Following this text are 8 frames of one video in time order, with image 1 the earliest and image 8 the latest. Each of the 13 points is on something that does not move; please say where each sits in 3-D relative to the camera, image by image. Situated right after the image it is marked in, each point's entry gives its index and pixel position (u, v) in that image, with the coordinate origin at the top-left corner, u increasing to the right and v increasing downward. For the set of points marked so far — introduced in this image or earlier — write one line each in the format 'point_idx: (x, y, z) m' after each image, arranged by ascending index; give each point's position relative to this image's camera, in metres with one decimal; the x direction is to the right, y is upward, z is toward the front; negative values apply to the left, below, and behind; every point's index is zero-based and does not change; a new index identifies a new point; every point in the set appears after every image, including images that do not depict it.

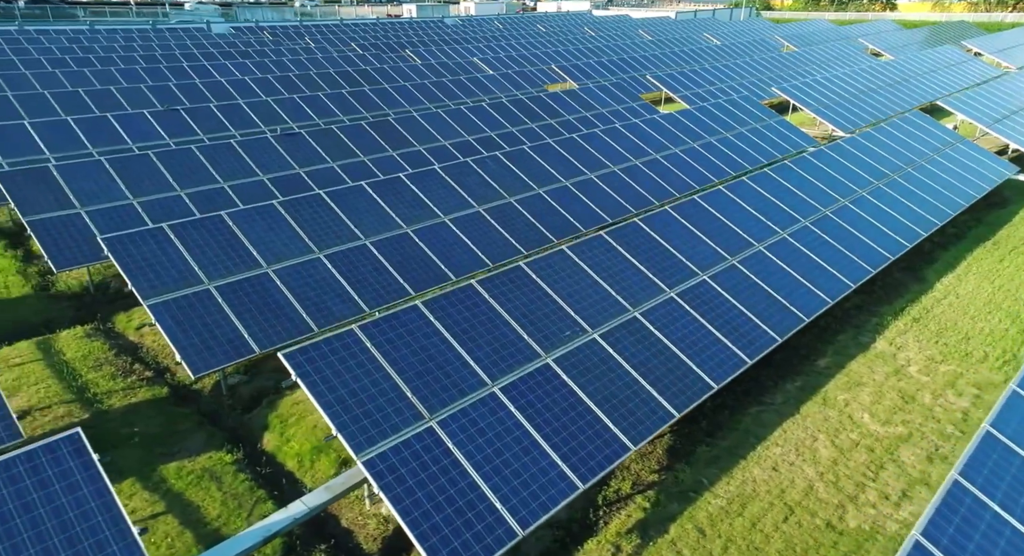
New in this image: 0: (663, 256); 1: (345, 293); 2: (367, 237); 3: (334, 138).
0: (+2.5, +0.4, +10.4) m
1: (-2.9, -0.2, +11.1) m
2: (-2.8, +0.8, +12.4) m
3: (-5.6, +4.4, +20.0) m
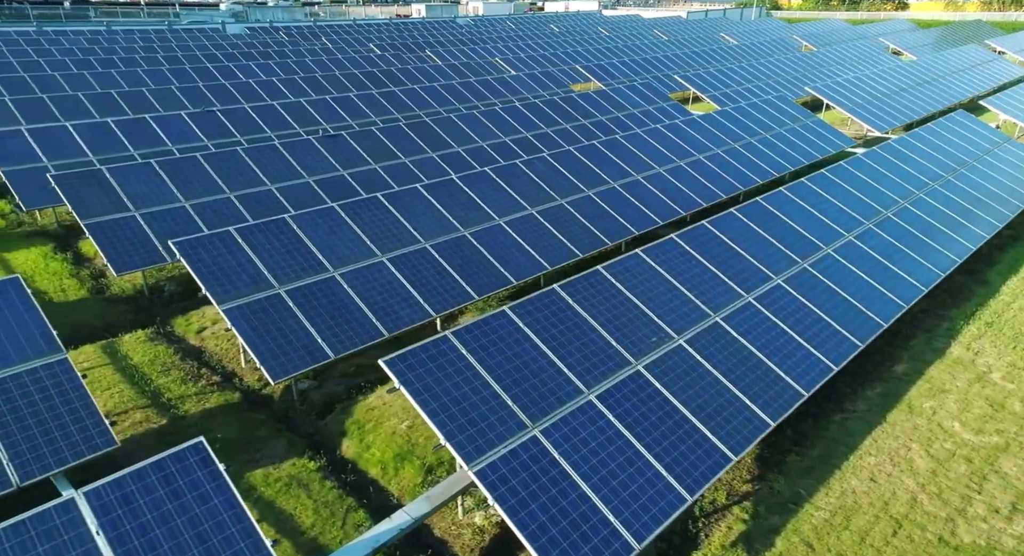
0: (+3.6, +0.3, +10.3) m
1: (-1.7, -0.3, +11.0) m
2: (-1.6, +0.7, +12.4) m
3: (-4.4, +4.3, +20.0) m
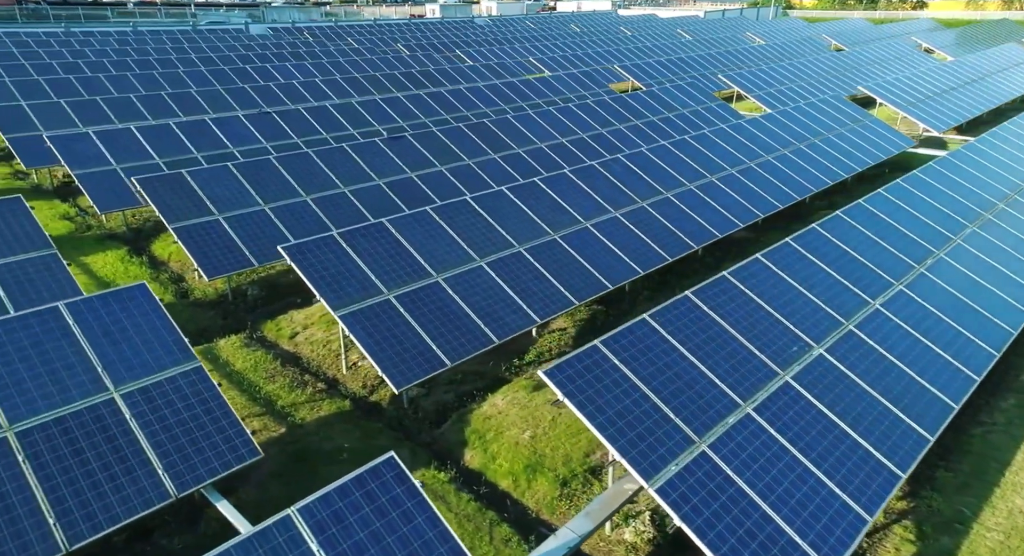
0: (+5.4, +0.2, +10.0) m
1: (0.0, -0.4, +10.9) m
2: (+0.2, +0.6, +12.2) m
3: (-2.4, +4.2, +19.9) m
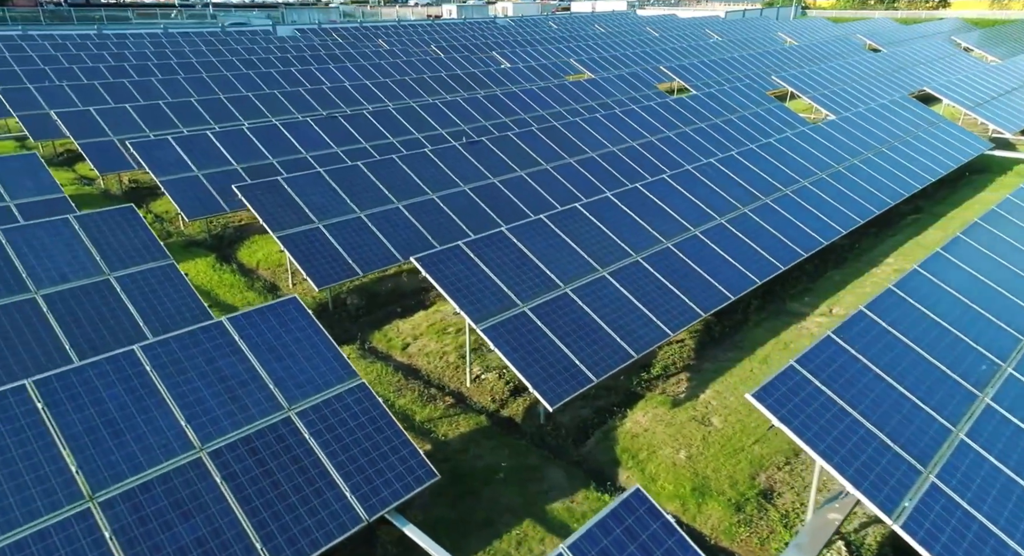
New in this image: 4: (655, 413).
0: (+7.5, 0.0, +9.6) m
1: (+2.2, -0.6, +10.6) m
2: (+2.3, +0.4, +11.9) m
3: (-0.1, +4.0, +19.6) m
4: (+2.1, -2.0, +9.5) m
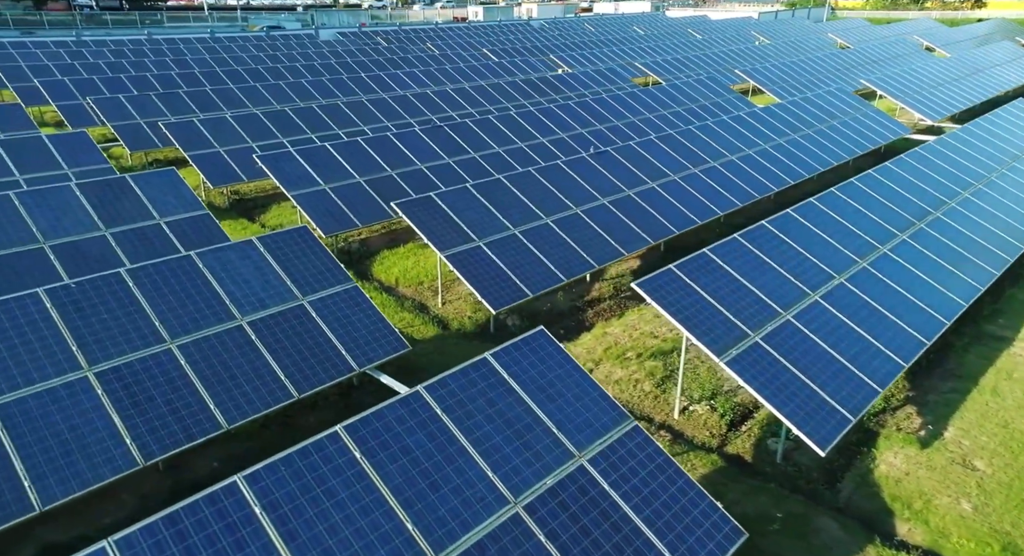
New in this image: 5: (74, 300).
0: (+10.9, -0.5, +8.8) m
1: (+5.6, -1.0, +9.9) m
2: (+5.8, 0.0, +11.2) m
3: (+3.6, +3.6, +19.0) m
4: (+5.5, -2.4, +8.8) m
5: (-6.3, -0.4, +9.4) m
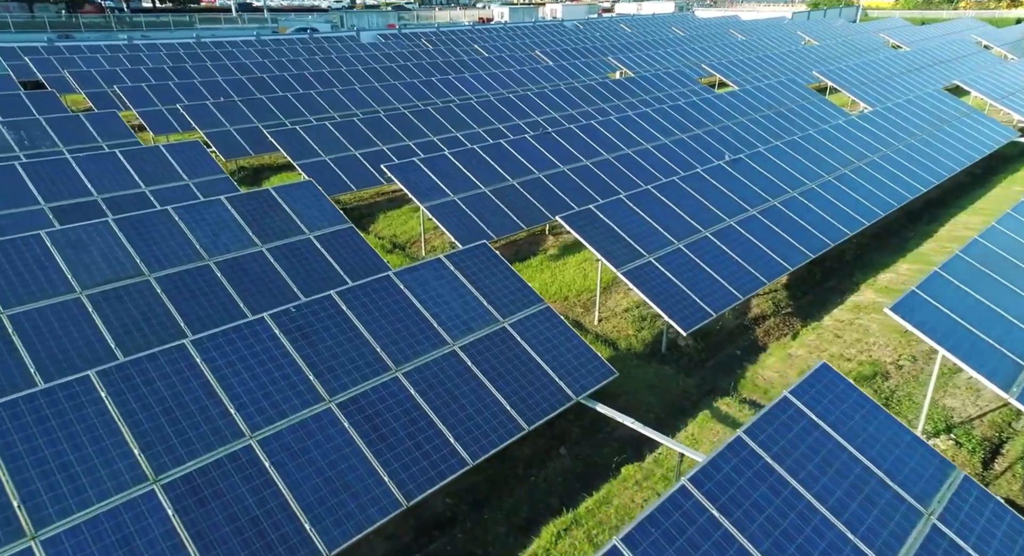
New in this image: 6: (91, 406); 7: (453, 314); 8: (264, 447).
0: (+14.1, -0.9, +7.8) m
1: (+8.9, -1.4, +9.0) m
2: (+9.1, -0.4, +10.3) m
3: (+7.2, +3.2, +18.2) m
4: (+8.8, -2.8, +8.0) m
5: (-2.9, -0.7, +8.9) m
6: (-4.6, -1.4, +7.1) m
7: (-0.9, -0.5, +10.0) m
8: (-2.9, -2.0, +7.4) m
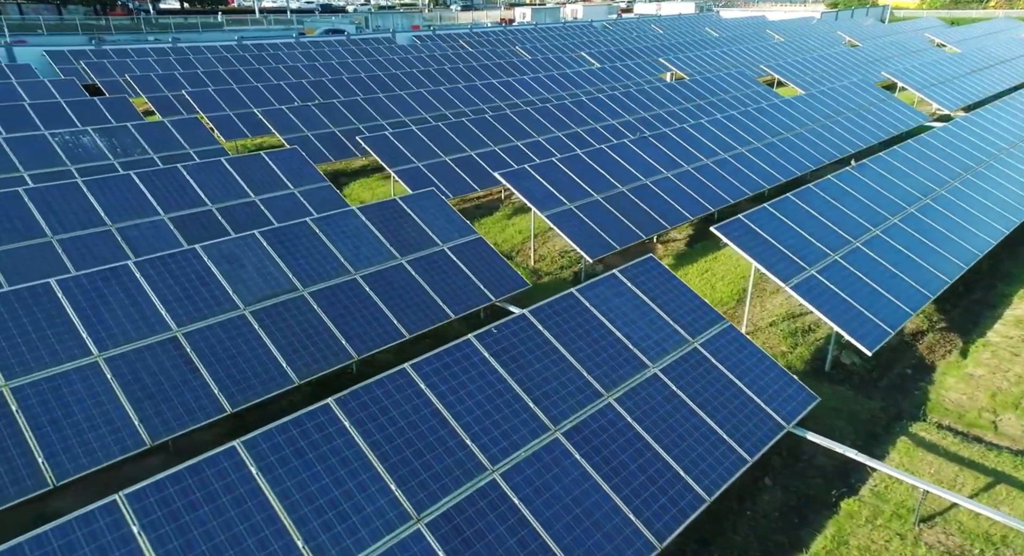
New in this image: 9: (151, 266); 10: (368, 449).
0: (+17.0, -1.2, +6.9) m
1: (+11.7, -1.7, +8.2) m
2: (+12.0, -0.7, +9.5) m
3: (+10.3, +2.9, +17.5) m
4: (+11.6, -3.1, +7.2) m
5: (-0.1, -0.9, +8.4) m
6: (-1.8, -1.7, +6.7) m
7: (+2.0, -0.8, +9.5) m
8: (0.0, -2.2, +6.9) m
9: (-6.0, +0.2, +10.7) m
10: (-1.5, -1.8, +6.7) m
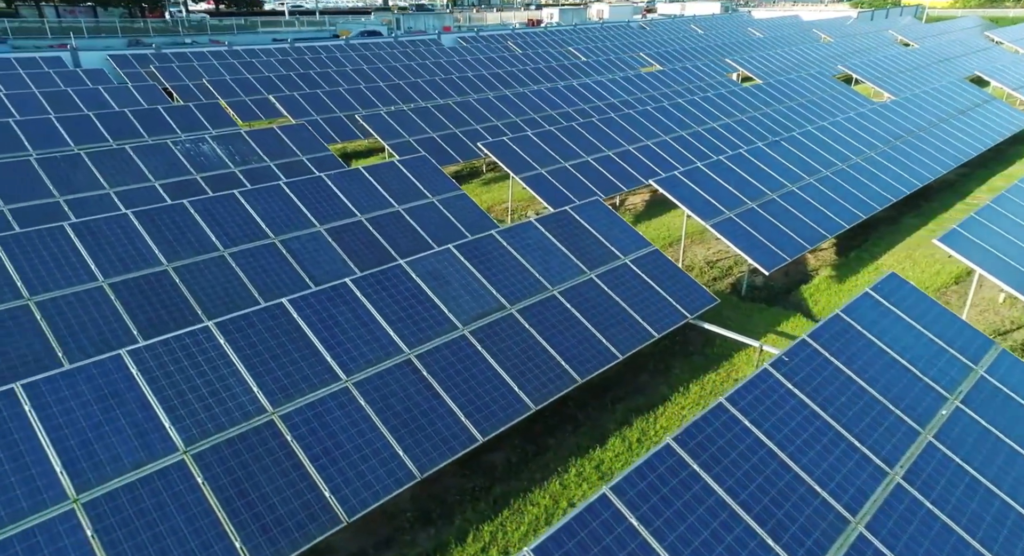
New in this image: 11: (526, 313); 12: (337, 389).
0: (+20.6, -1.6, +5.6) m
1: (+15.4, -2.0, +7.1) m
2: (+15.7, -1.0, +8.4) m
3: (+14.3, +2.5, +16.4) m
4: (+15.2, -3.4, +6.1) m
5: (+3.6, -1.2, +7.7) m
6: (+1.8, -1.9, +6.0) m
7: (+5.6, -1.1, +8.6) m
8: (+3.5, -2.5, +6.2) m
9: (-2.3, -0.1, +10.1) m
10: (+2.1, -2.1, +6.0) m
11: (+0.3, -0.6, +10.8) m
12: (-2.3, -1.4, +8.3) m
